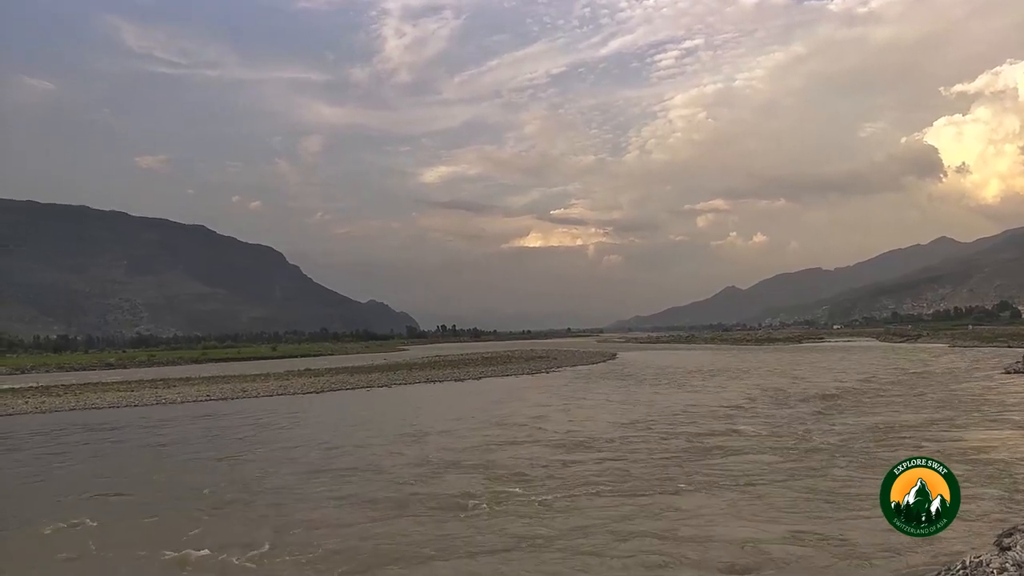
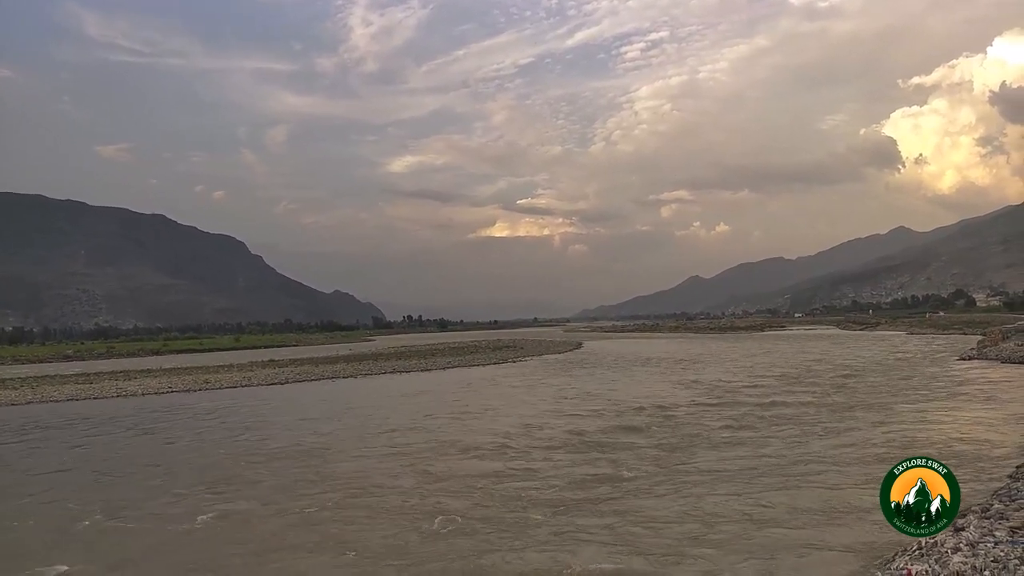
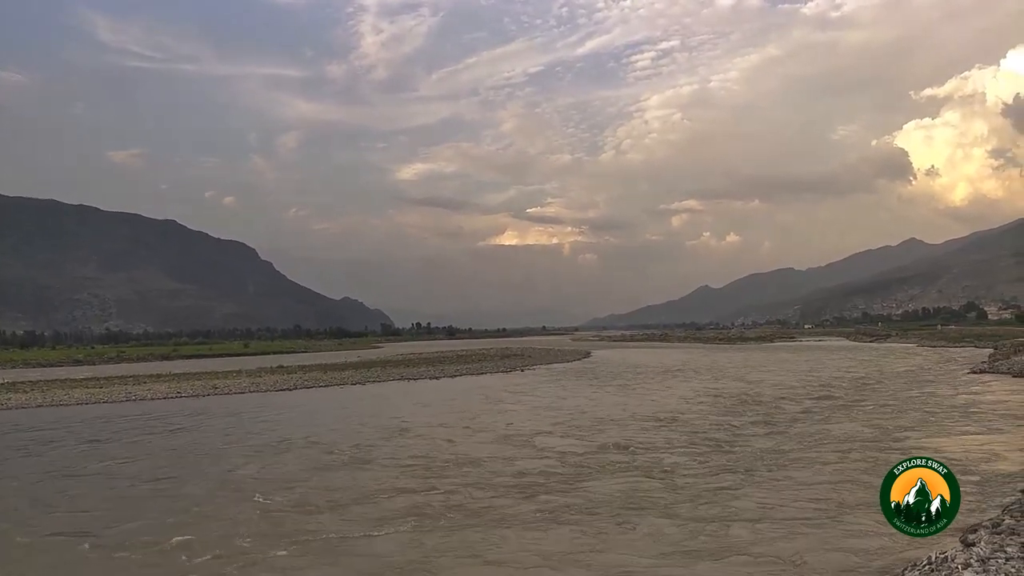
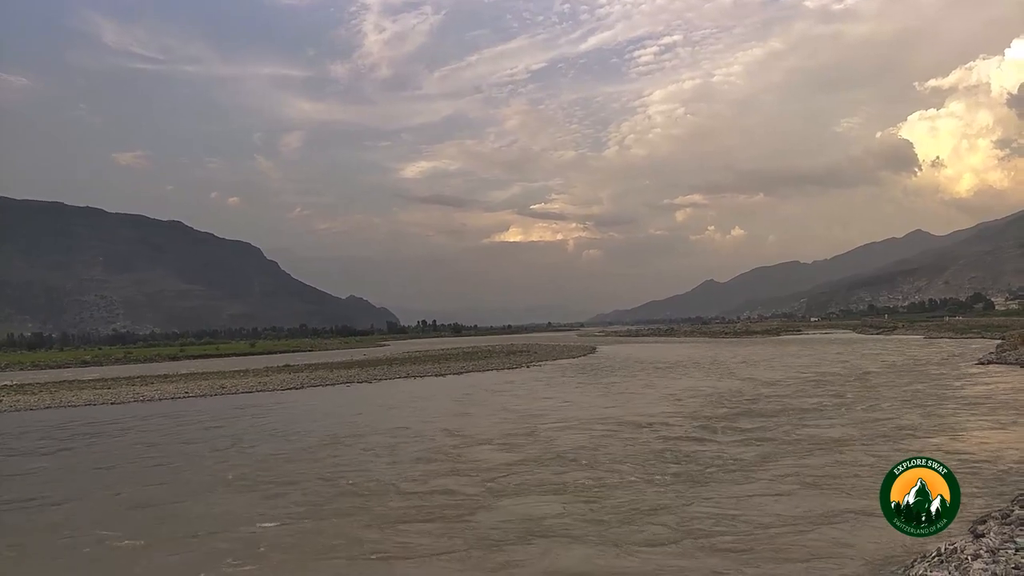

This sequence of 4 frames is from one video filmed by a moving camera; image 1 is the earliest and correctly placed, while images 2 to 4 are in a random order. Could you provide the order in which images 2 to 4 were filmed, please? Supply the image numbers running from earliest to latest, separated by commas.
3, 4, 2
